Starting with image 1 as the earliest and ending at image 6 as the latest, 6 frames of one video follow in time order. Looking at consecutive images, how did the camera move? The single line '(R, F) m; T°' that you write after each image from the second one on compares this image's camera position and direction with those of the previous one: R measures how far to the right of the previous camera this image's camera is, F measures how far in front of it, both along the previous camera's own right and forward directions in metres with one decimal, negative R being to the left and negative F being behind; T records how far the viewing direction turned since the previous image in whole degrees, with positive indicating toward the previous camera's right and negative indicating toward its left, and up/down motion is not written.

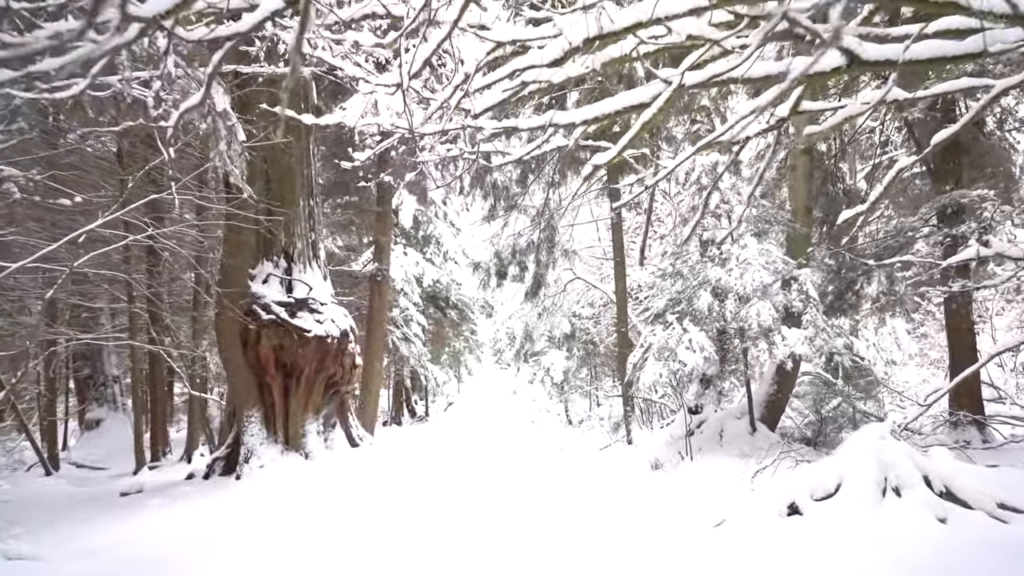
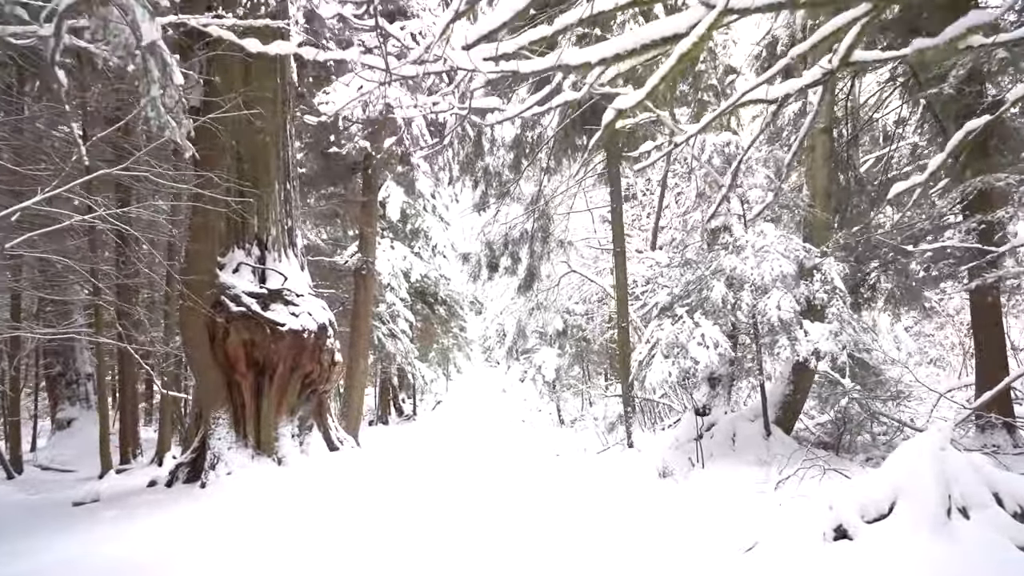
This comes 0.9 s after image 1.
(0.0, +0.6) m; +1°
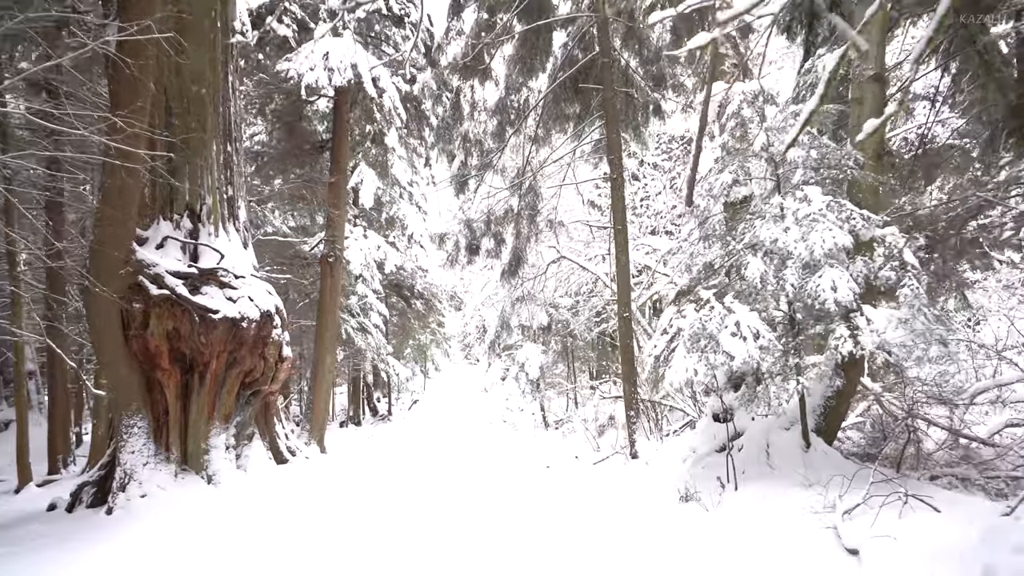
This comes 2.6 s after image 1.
(0.0, +1.1) m; +2°
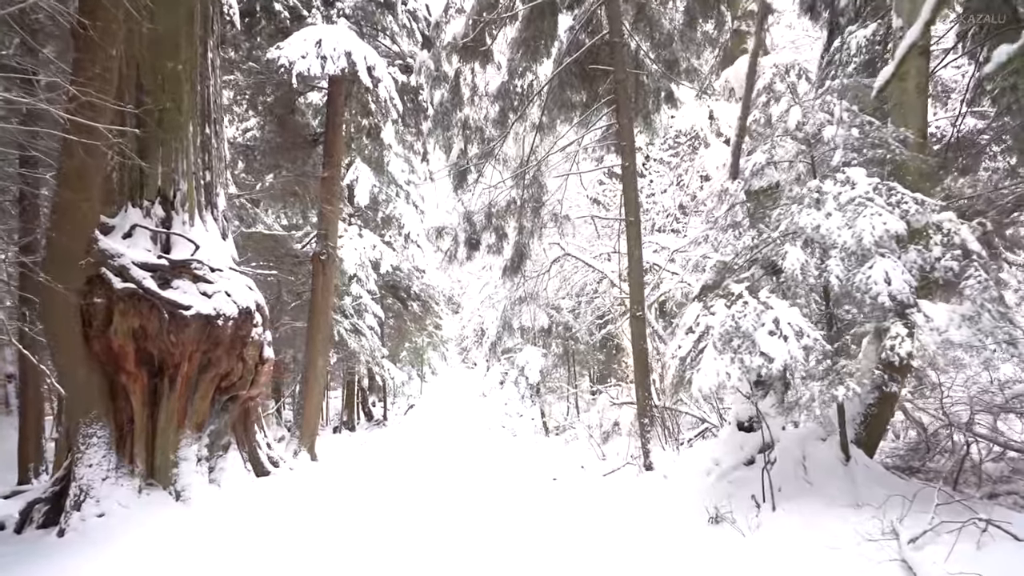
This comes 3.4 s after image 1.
(-0.1, +0.5) m; 0°
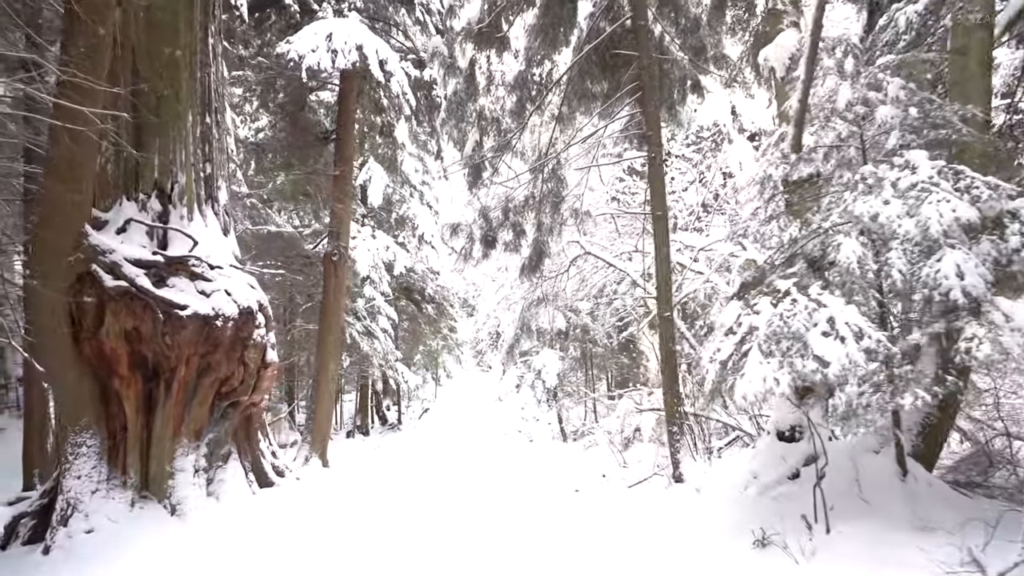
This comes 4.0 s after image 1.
(0.0, +0.4) m; -1°
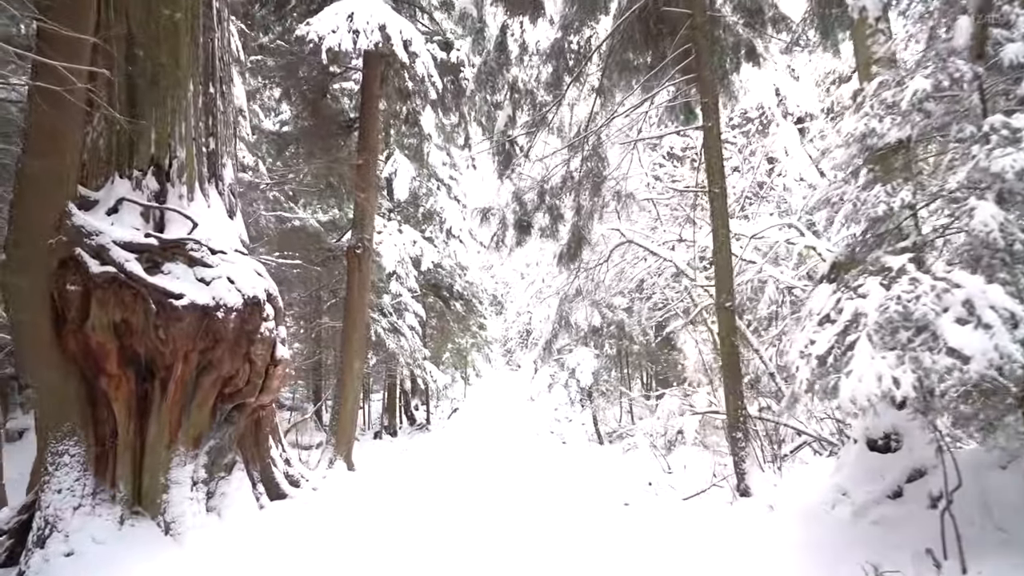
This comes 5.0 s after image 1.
(-0.1, +0.6) m; -2°
